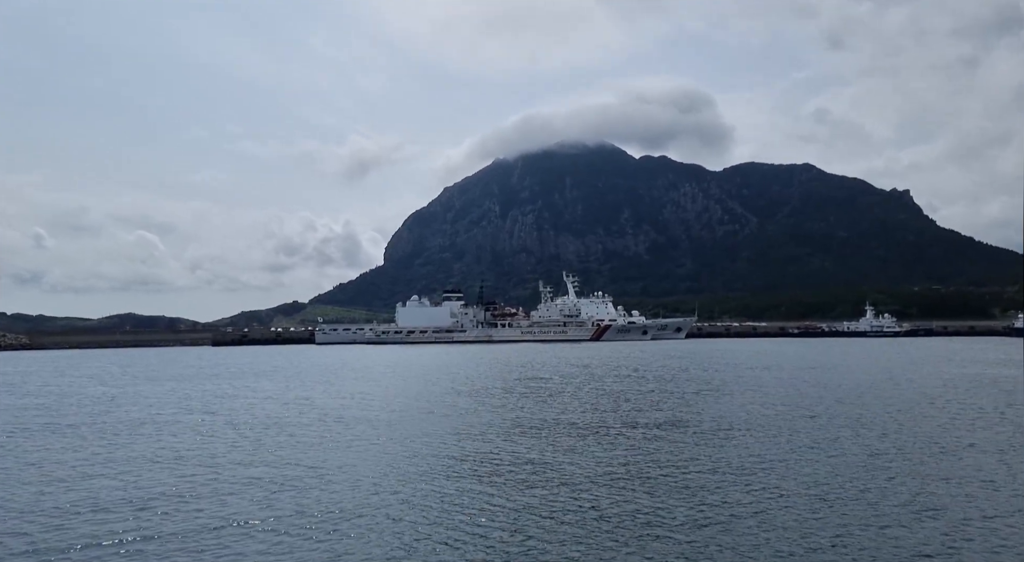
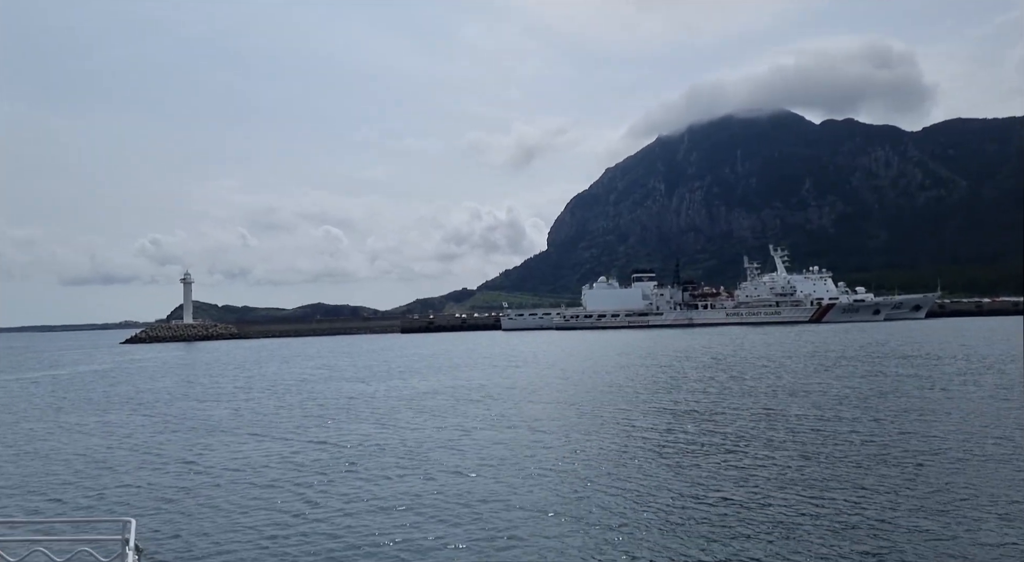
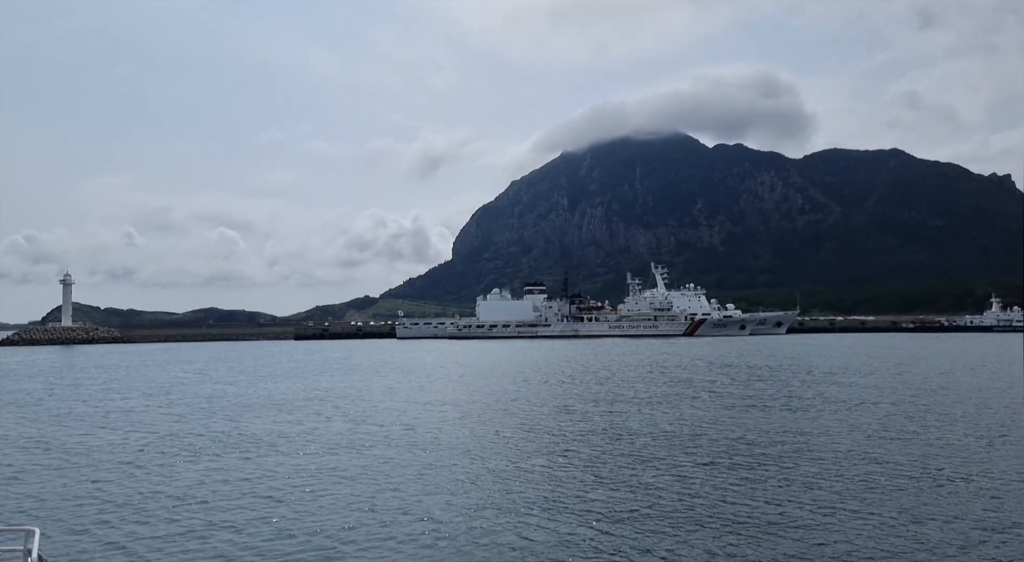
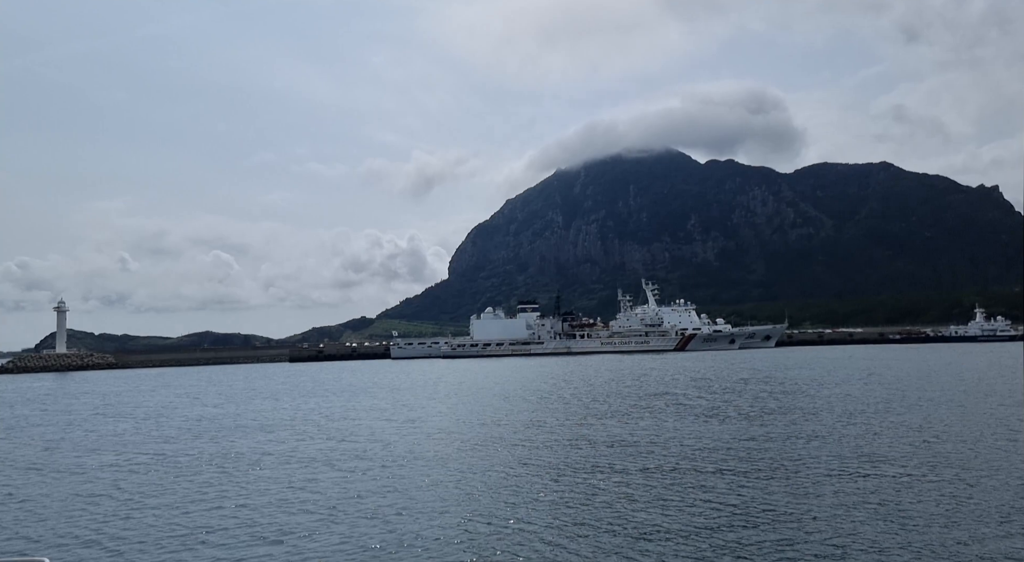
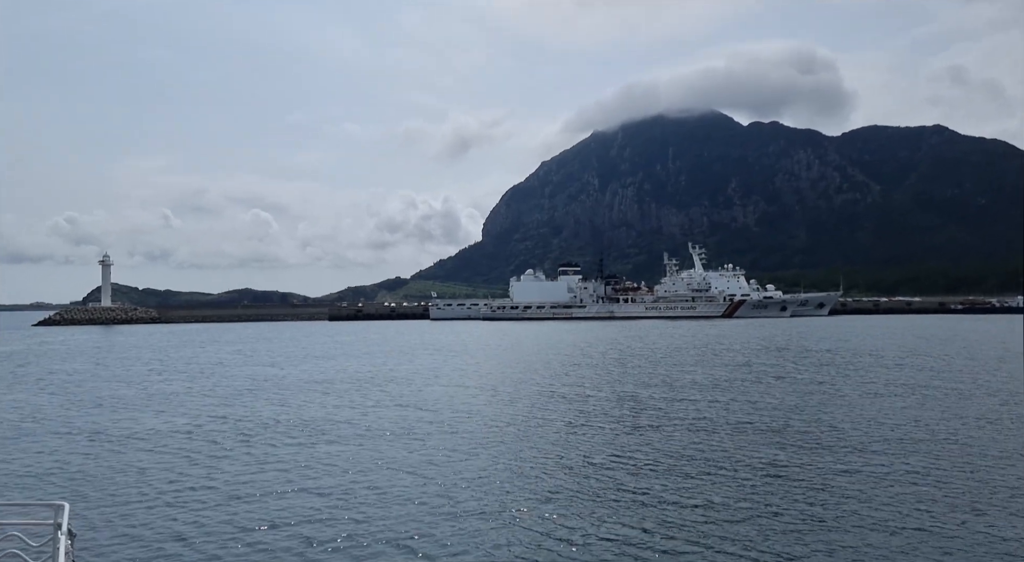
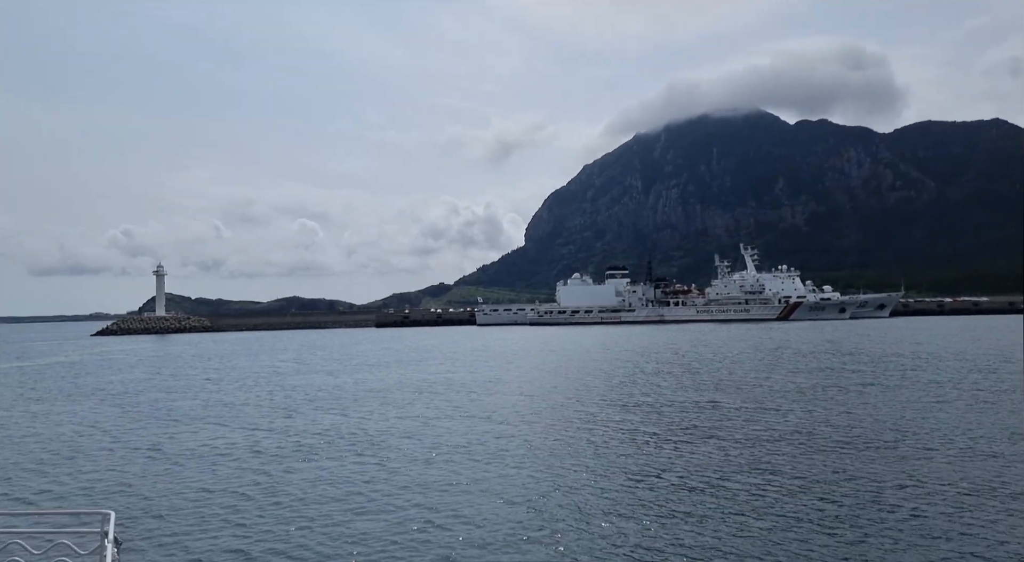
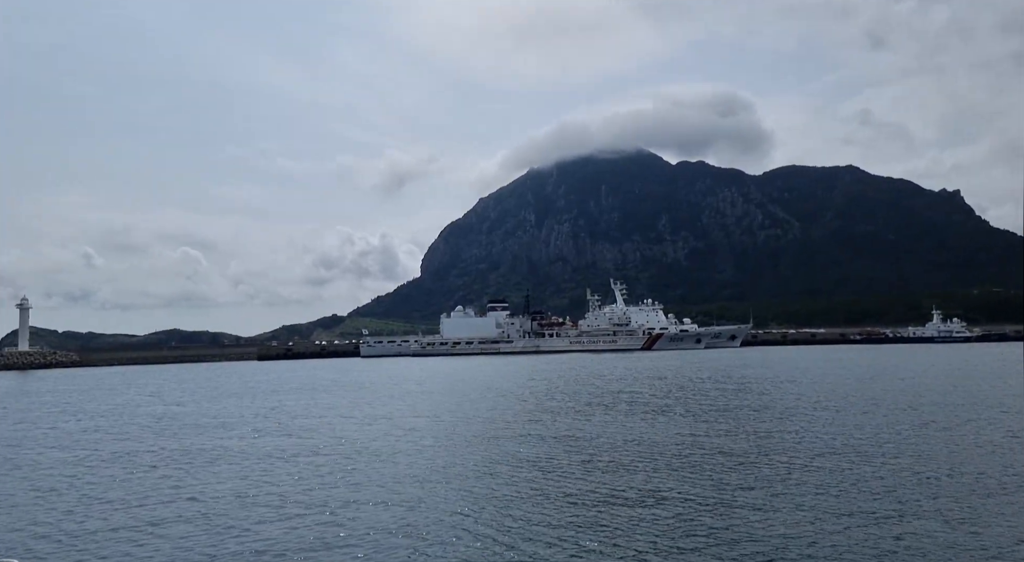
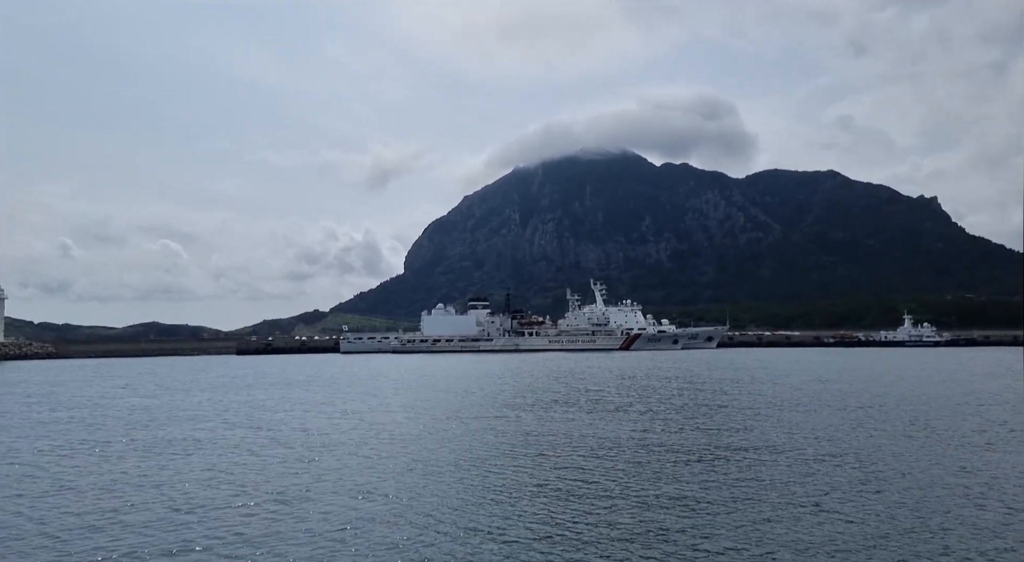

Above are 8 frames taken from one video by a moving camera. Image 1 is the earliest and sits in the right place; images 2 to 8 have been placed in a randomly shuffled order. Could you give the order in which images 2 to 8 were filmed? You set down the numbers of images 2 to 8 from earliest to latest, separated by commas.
8, 7, 4, 3, 5, 6, 2
